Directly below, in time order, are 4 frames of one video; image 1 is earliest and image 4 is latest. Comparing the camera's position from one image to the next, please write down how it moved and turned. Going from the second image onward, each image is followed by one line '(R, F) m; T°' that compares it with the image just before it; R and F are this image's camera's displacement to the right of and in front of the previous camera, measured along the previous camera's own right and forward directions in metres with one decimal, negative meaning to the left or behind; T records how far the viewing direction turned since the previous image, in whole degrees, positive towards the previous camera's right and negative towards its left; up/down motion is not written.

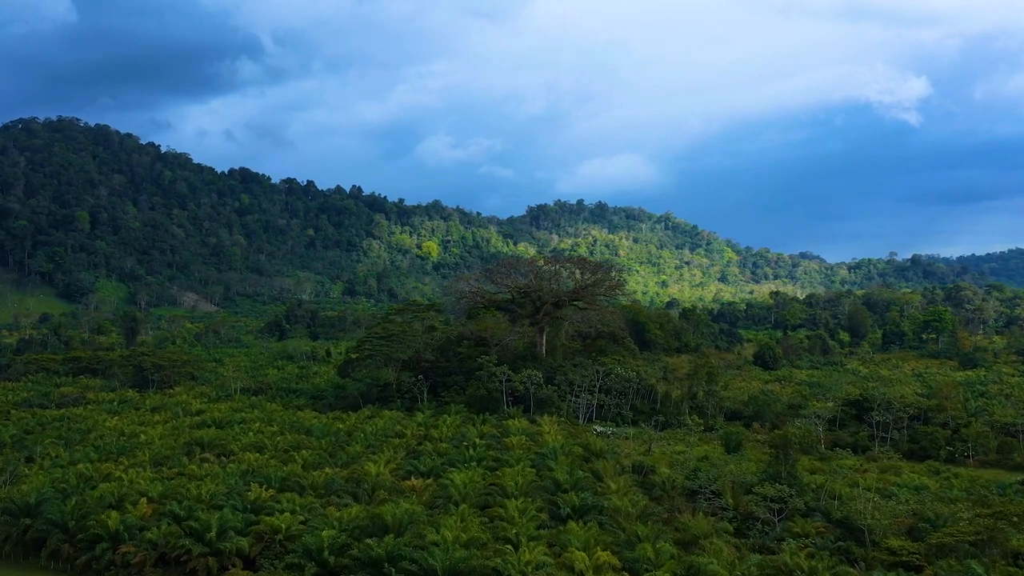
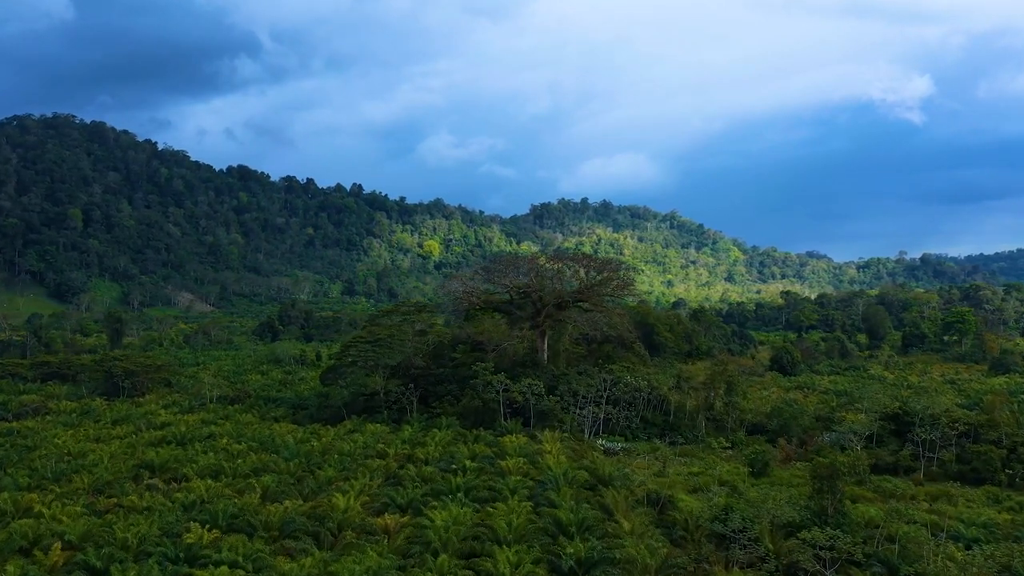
(+0.2, +2.9) m; 0°
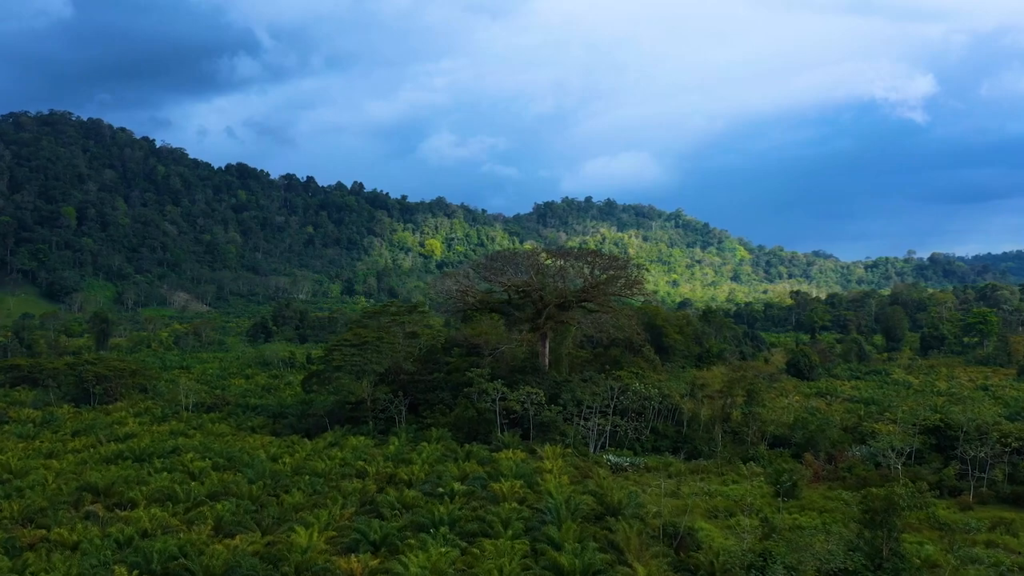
(+0.2, +2.4) m; 0°
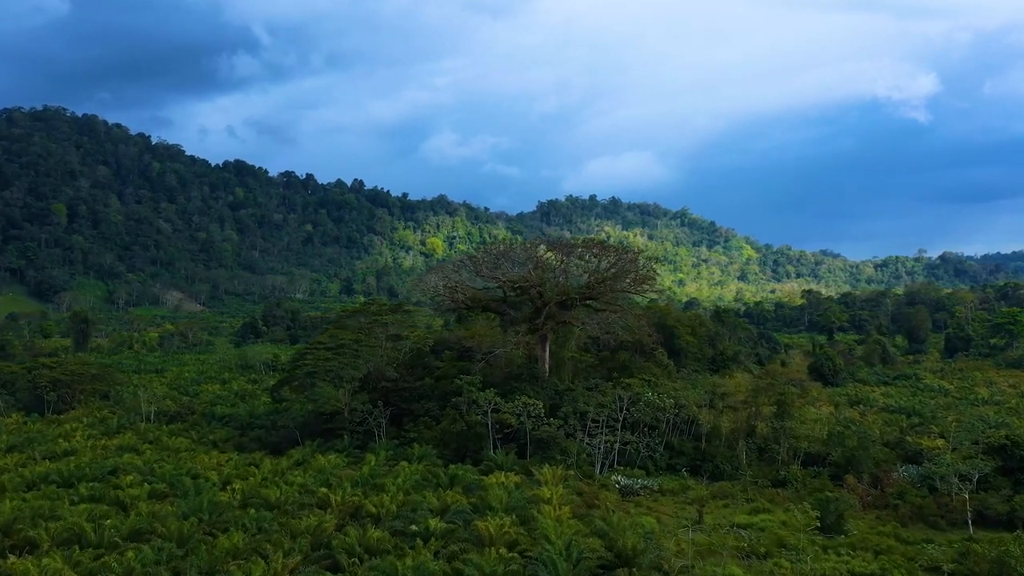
(+0.3, +3.1) m; 0°
